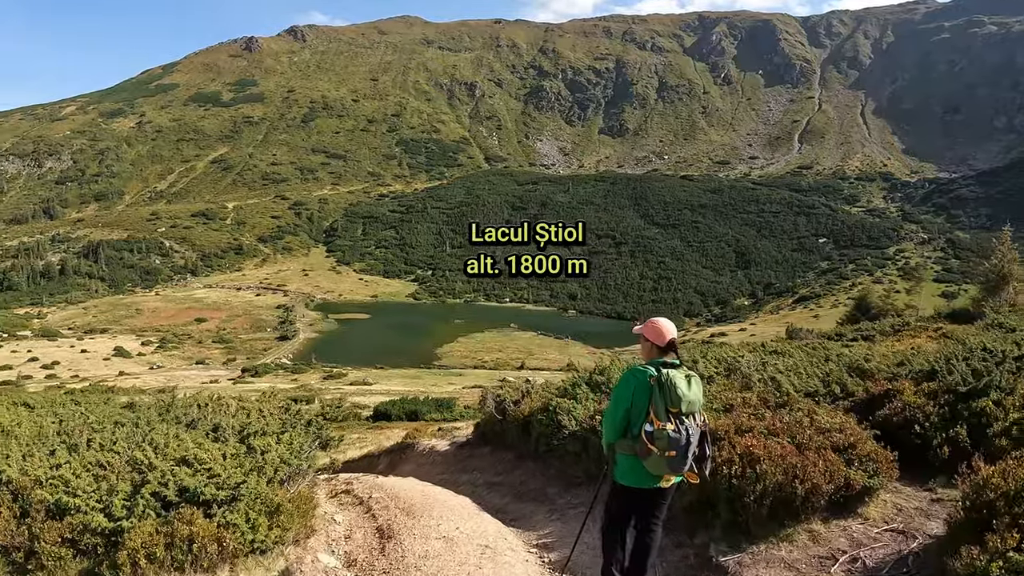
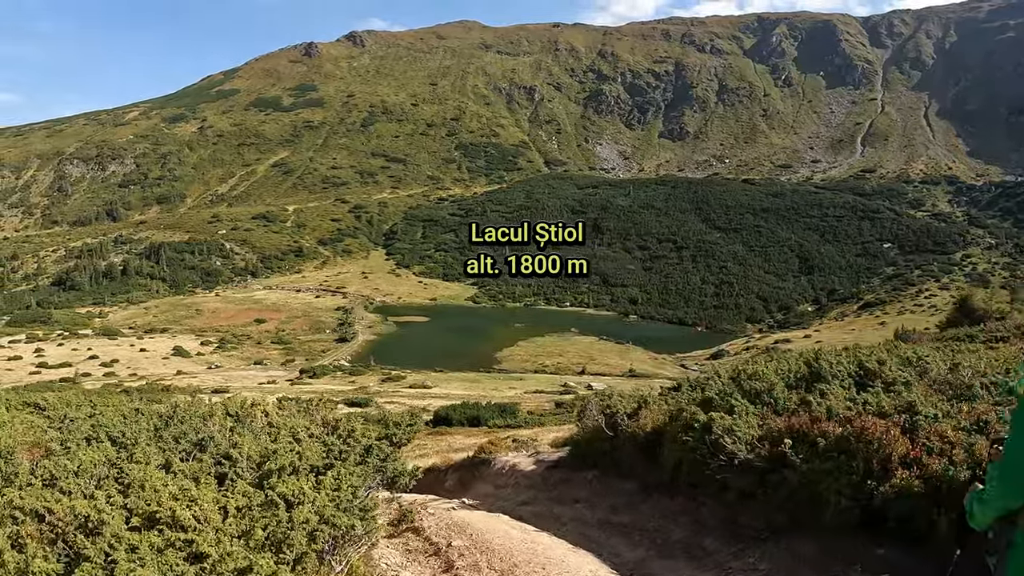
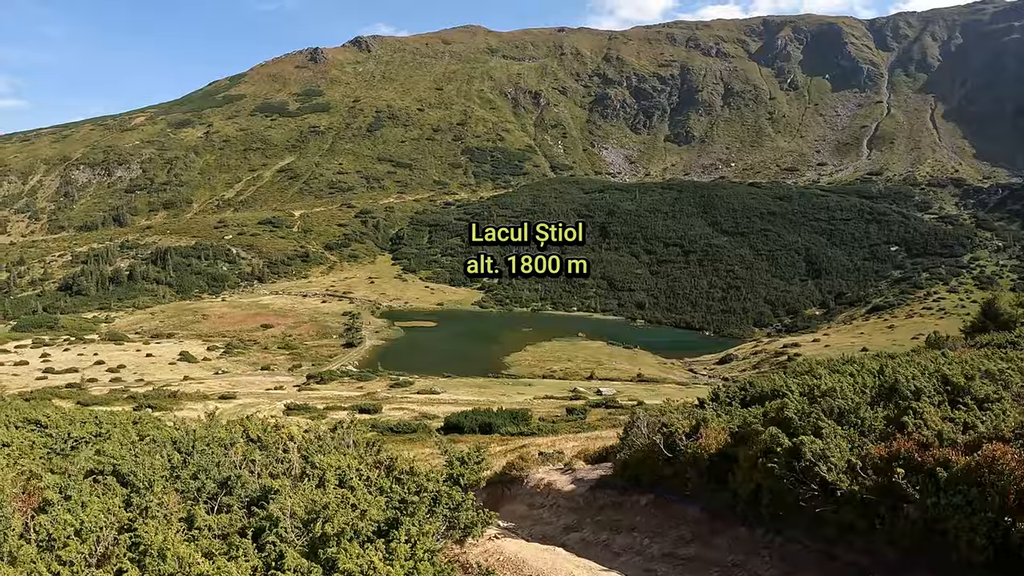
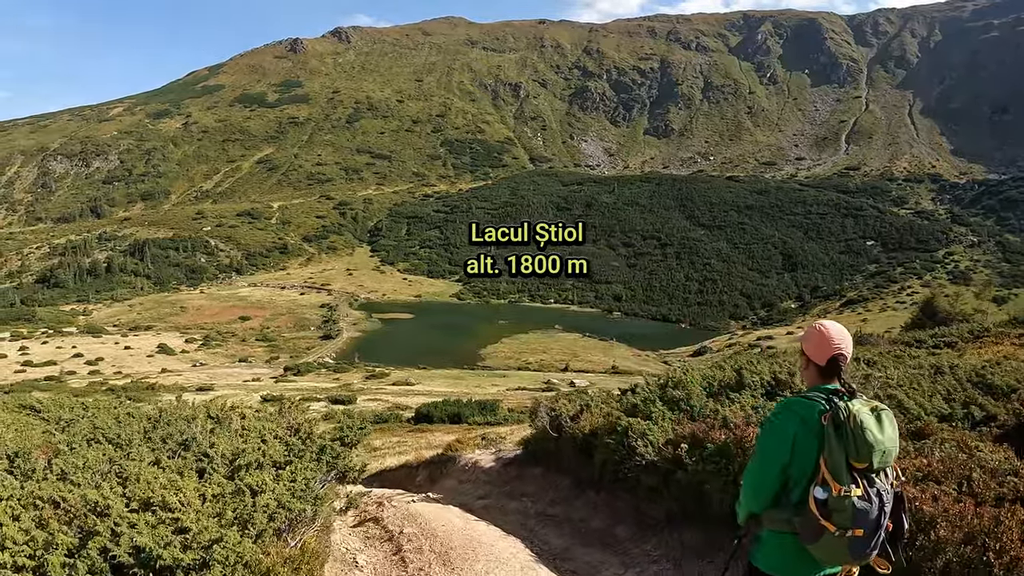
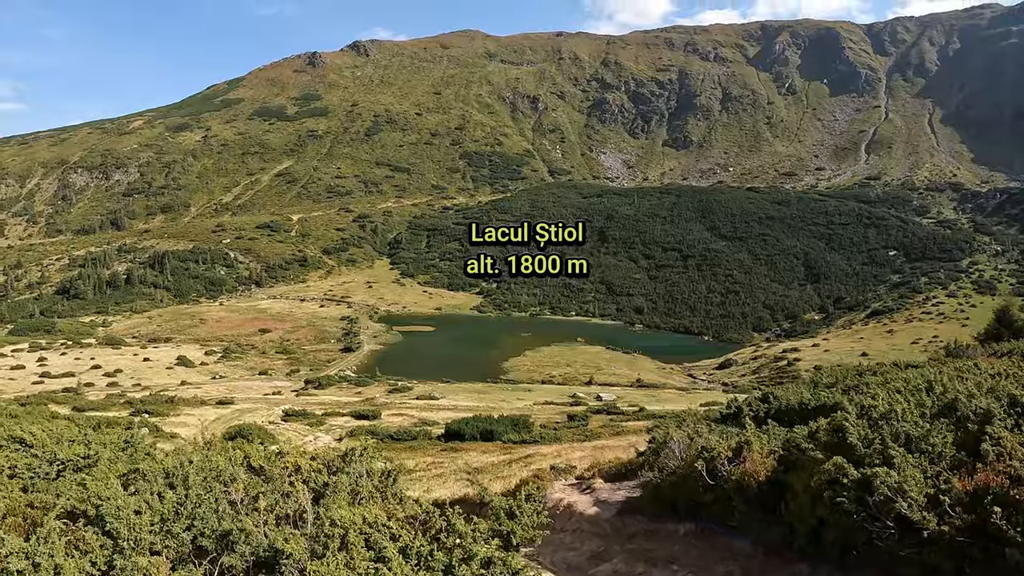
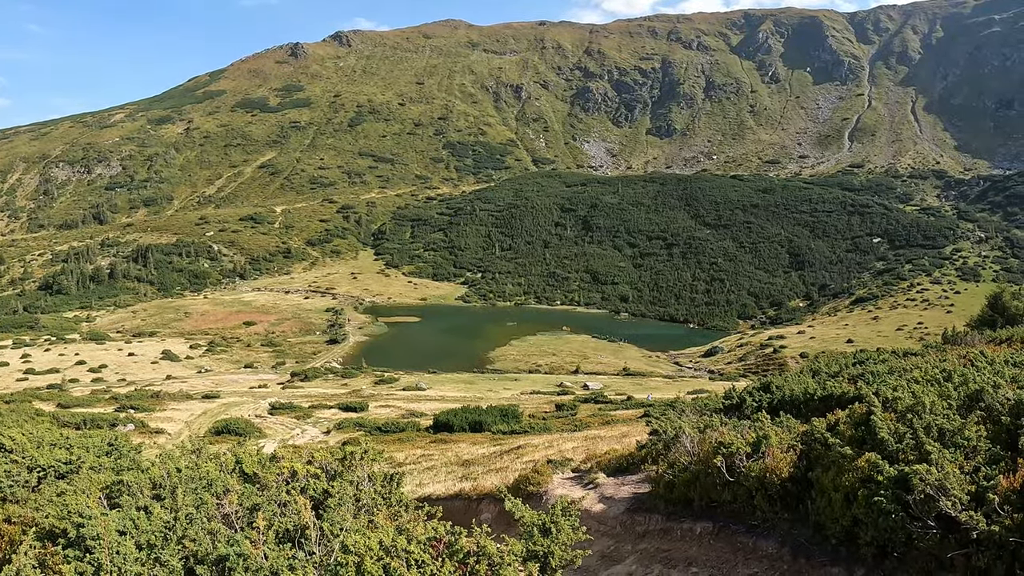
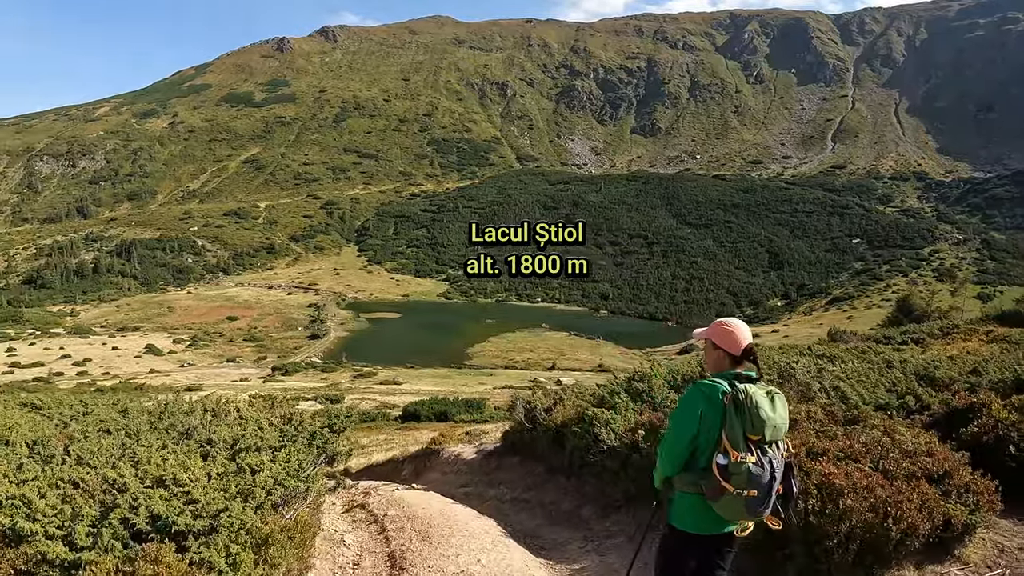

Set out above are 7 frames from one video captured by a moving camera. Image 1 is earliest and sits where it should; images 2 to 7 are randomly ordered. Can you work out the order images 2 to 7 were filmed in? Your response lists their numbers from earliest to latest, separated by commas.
7, 4, 2, 3, 5, 6
